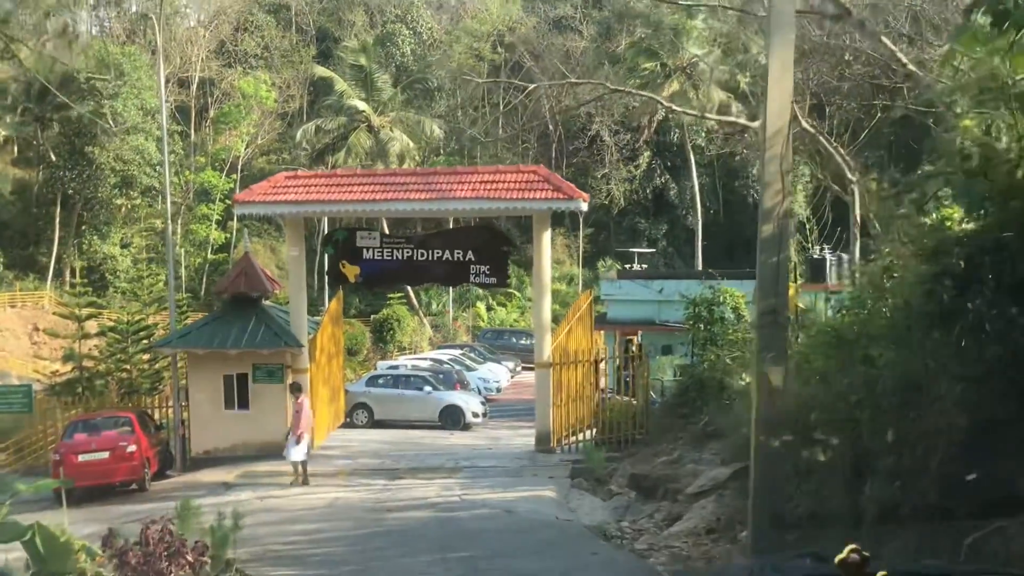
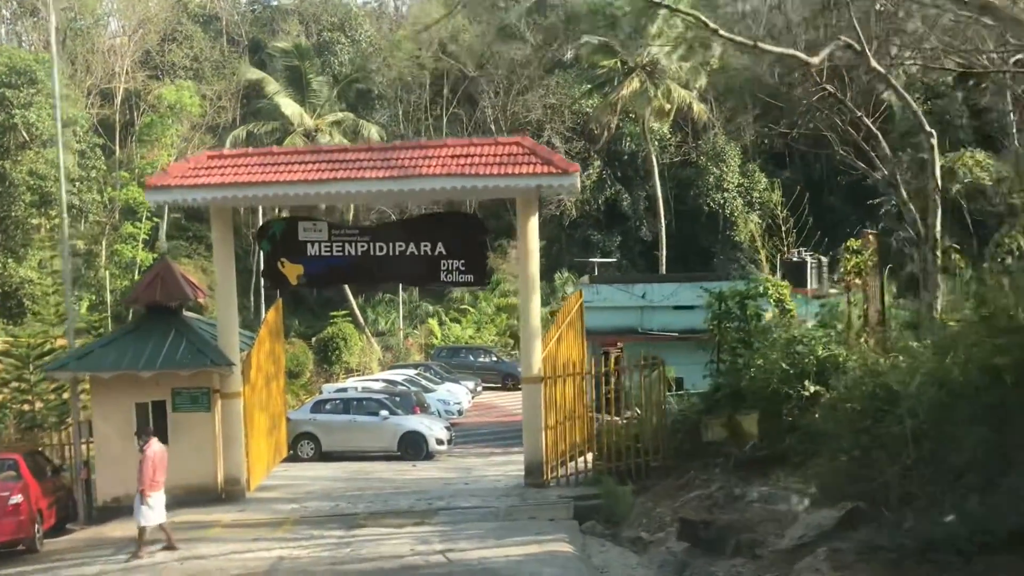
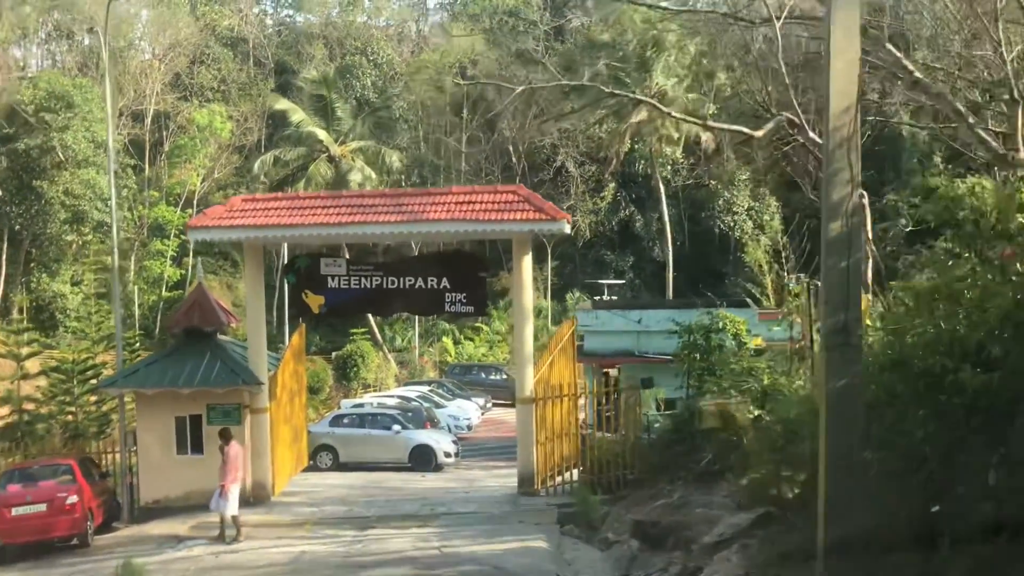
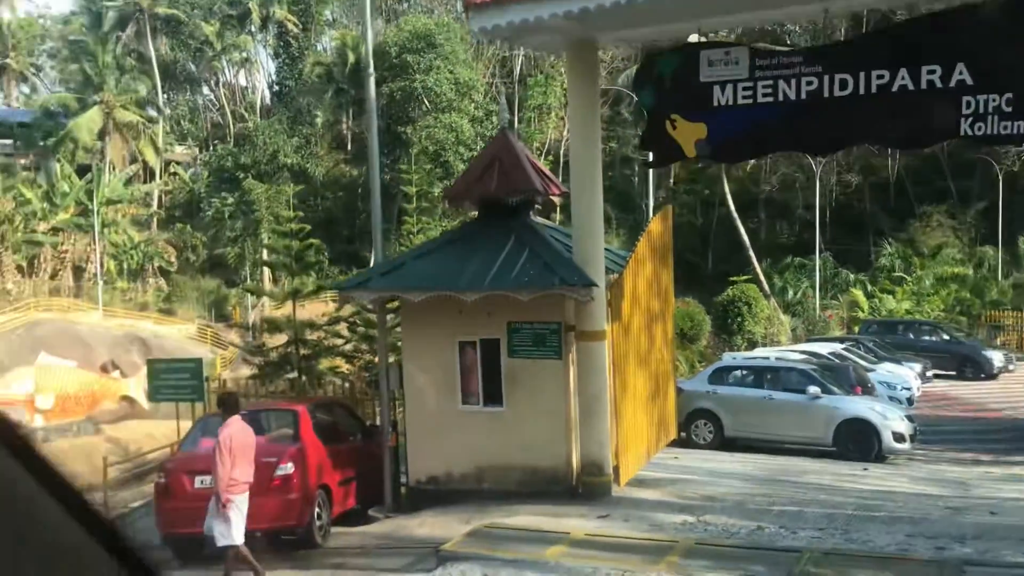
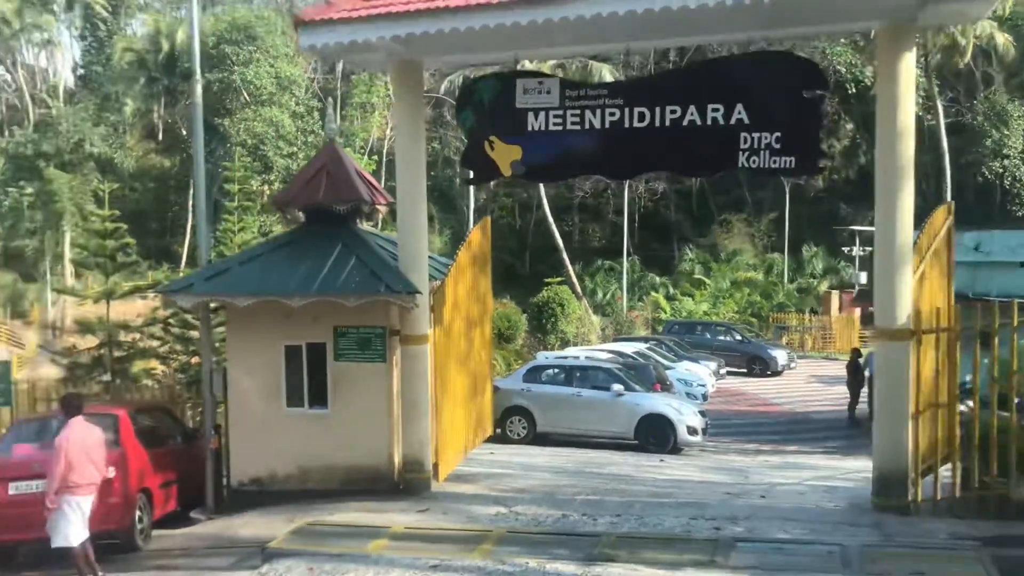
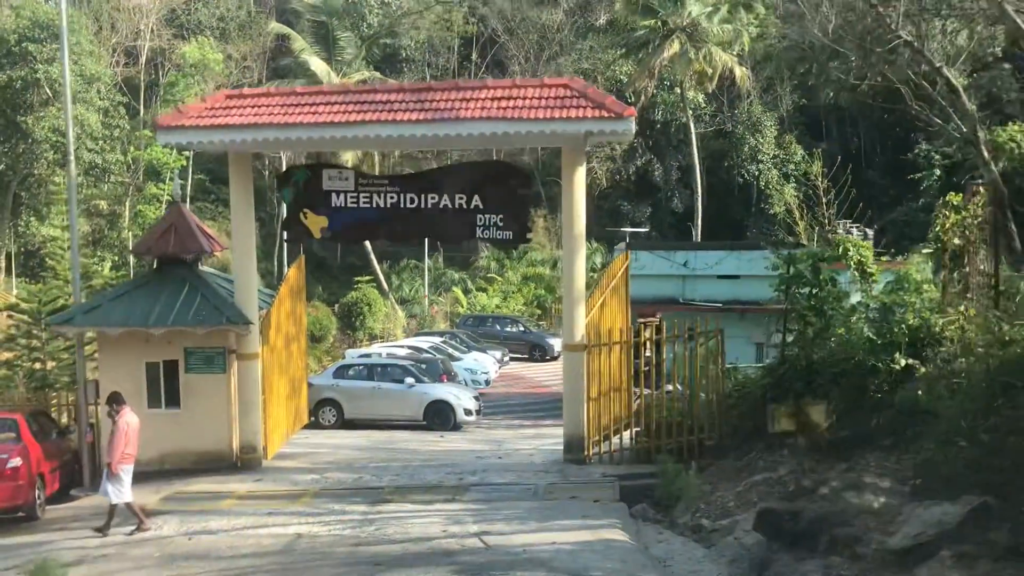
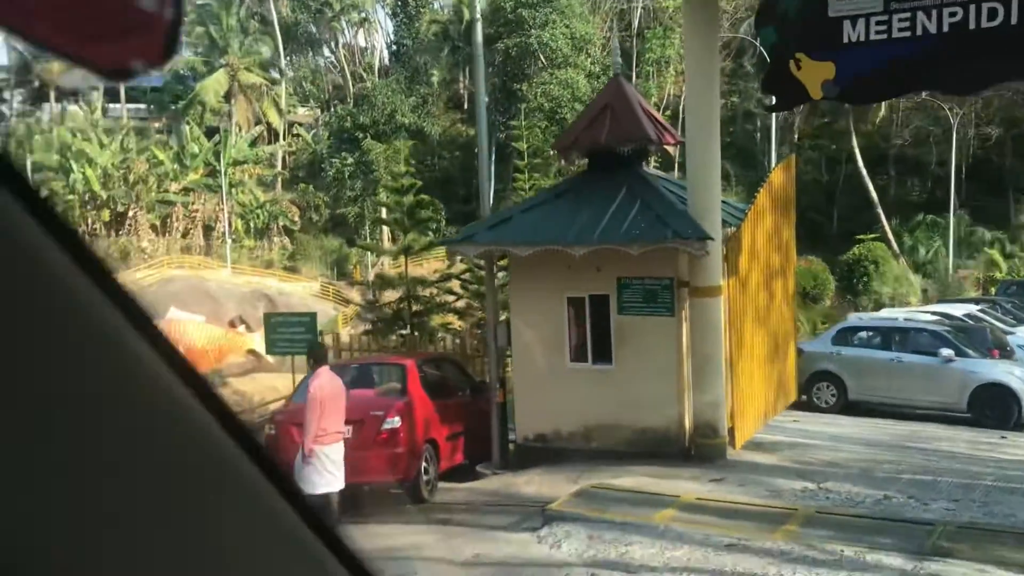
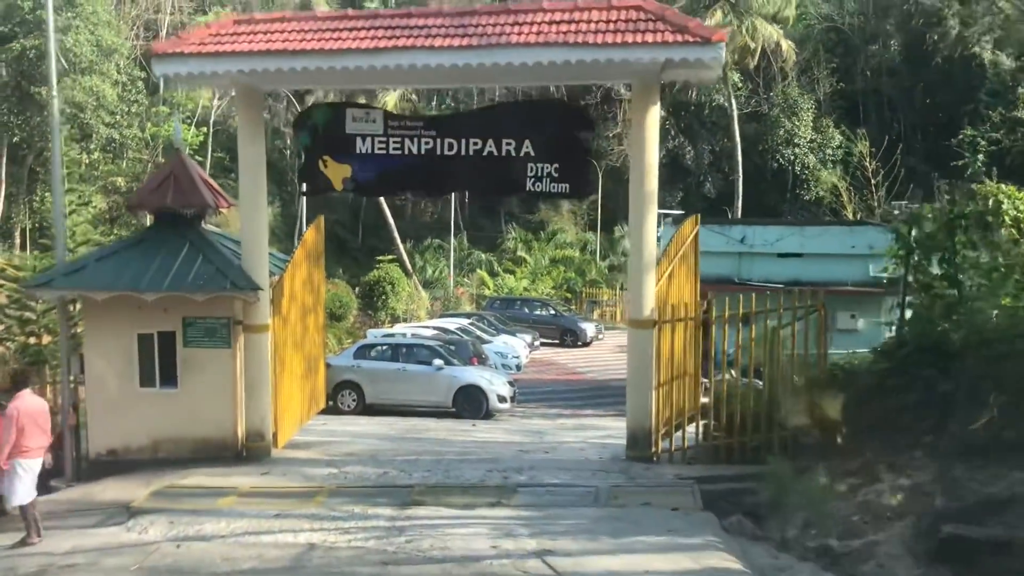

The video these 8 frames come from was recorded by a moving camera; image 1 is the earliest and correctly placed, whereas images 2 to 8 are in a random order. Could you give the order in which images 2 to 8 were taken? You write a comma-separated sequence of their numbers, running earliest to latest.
3, 2, 6, 8, 5, 4, 7
